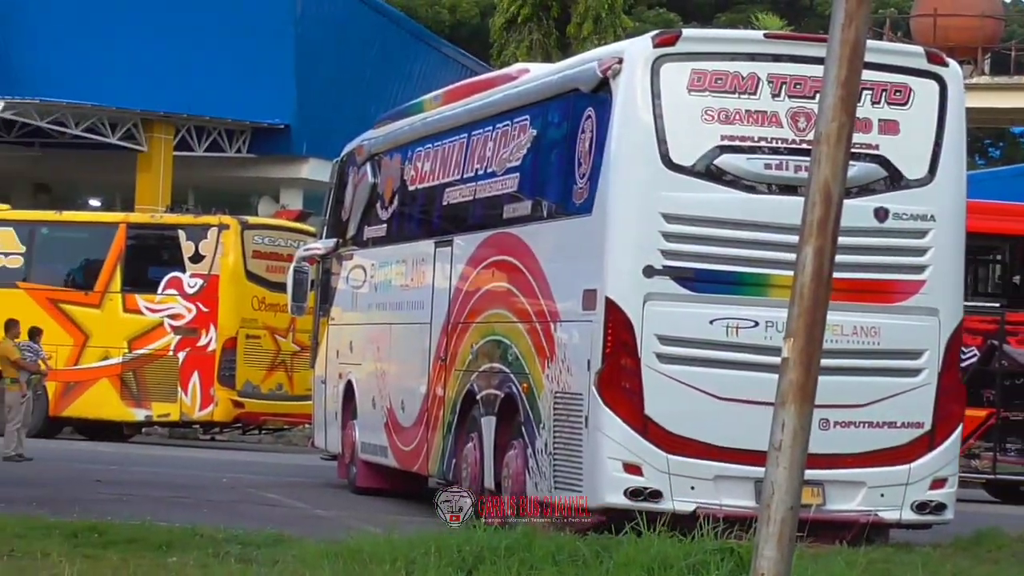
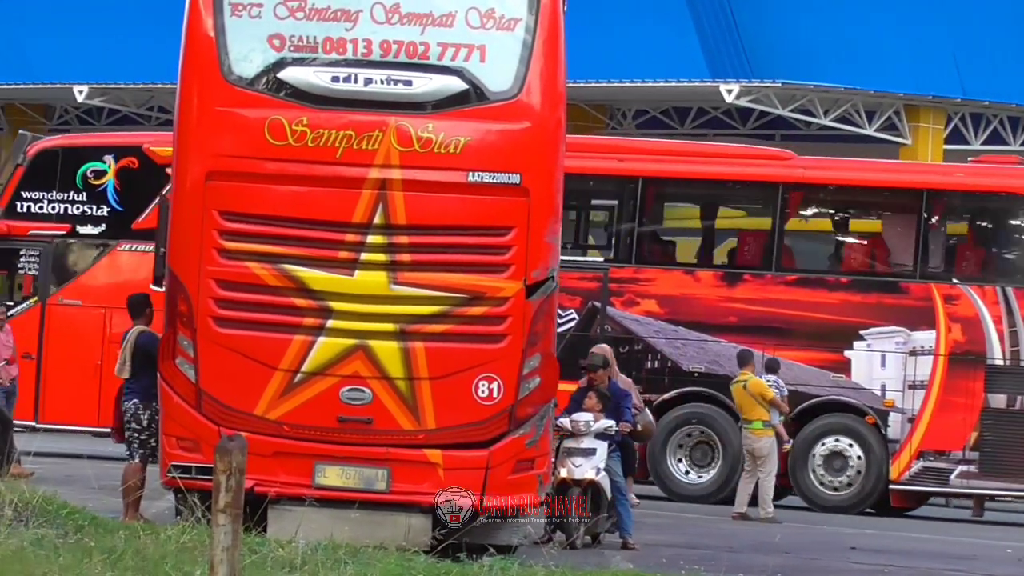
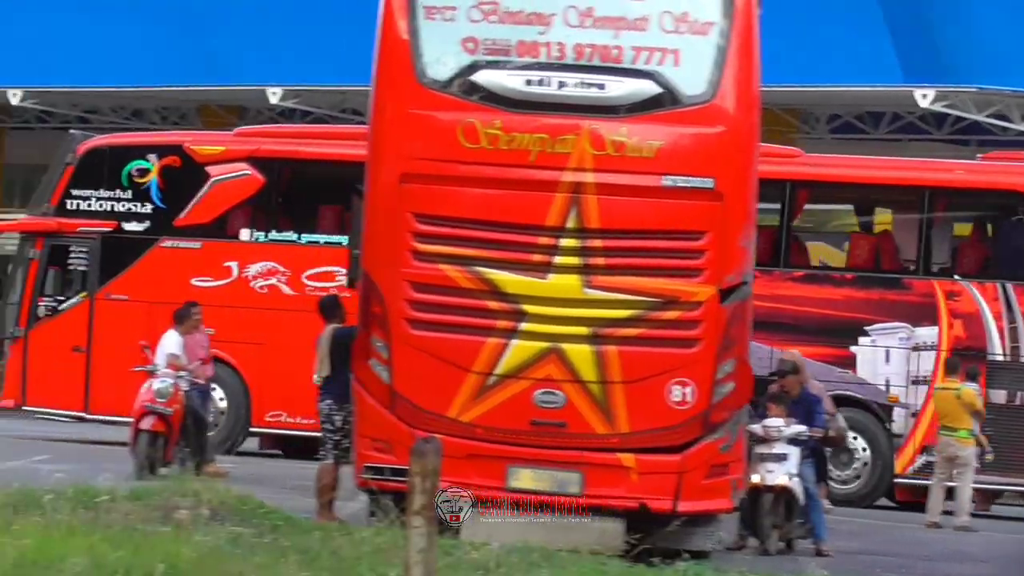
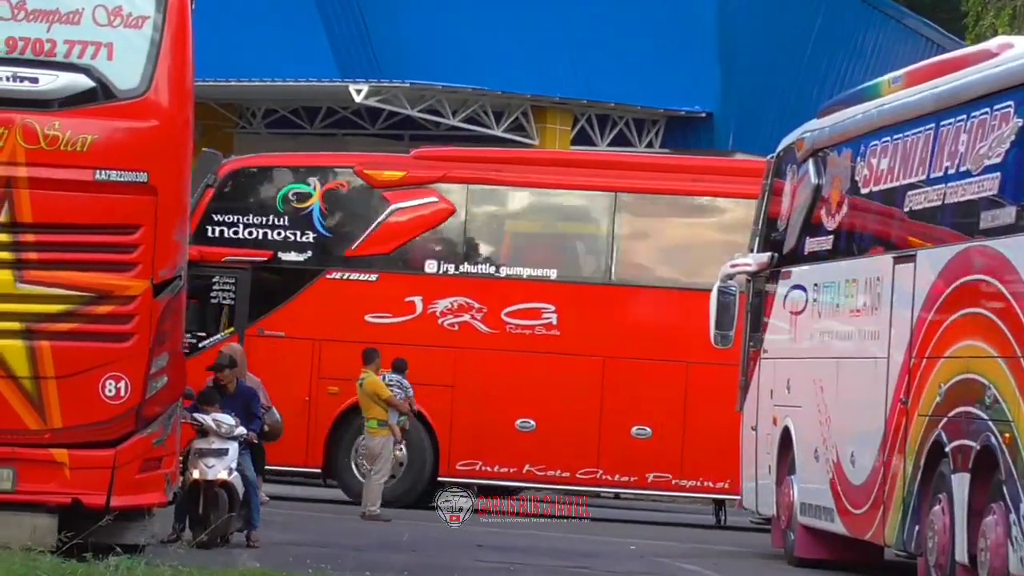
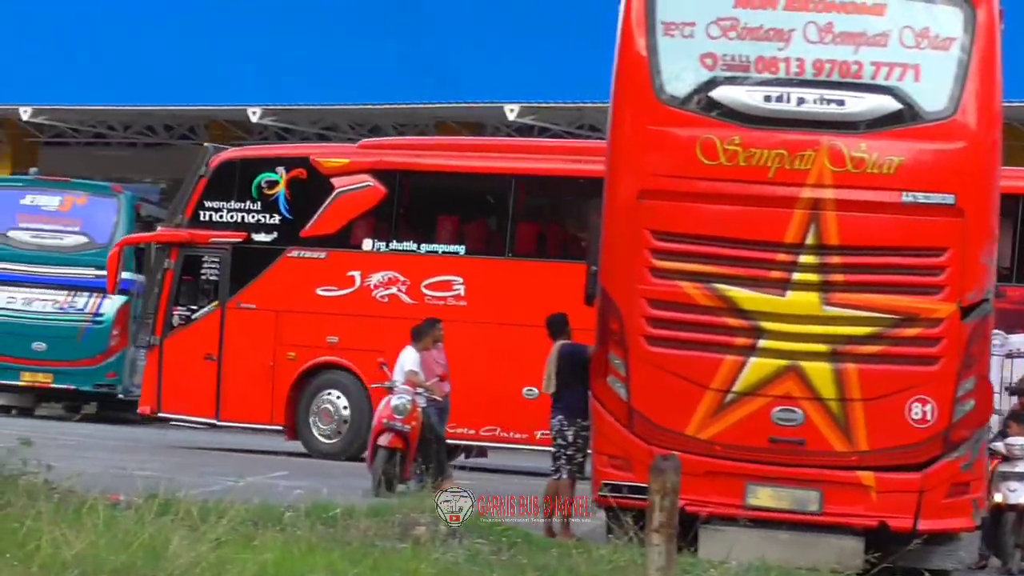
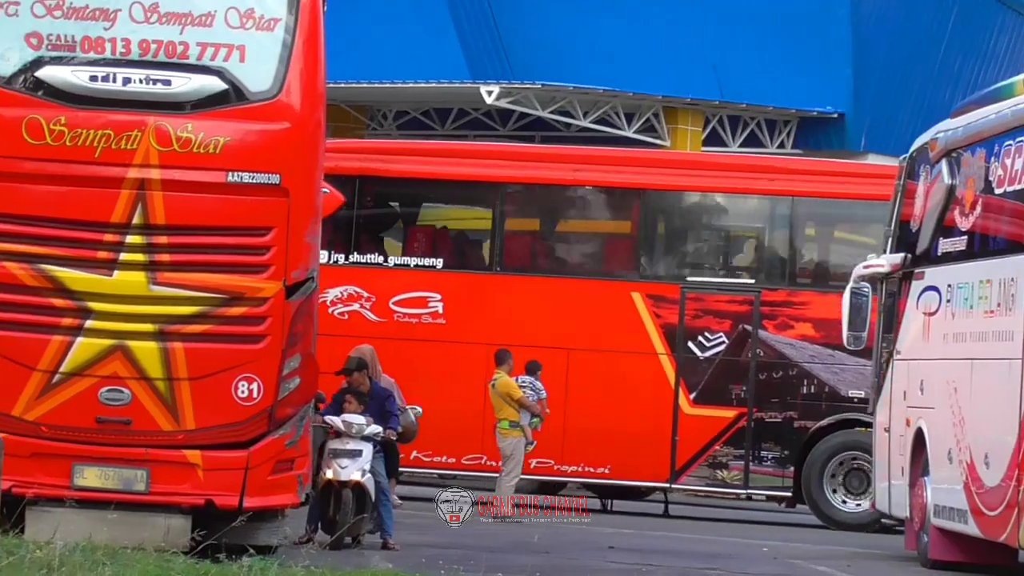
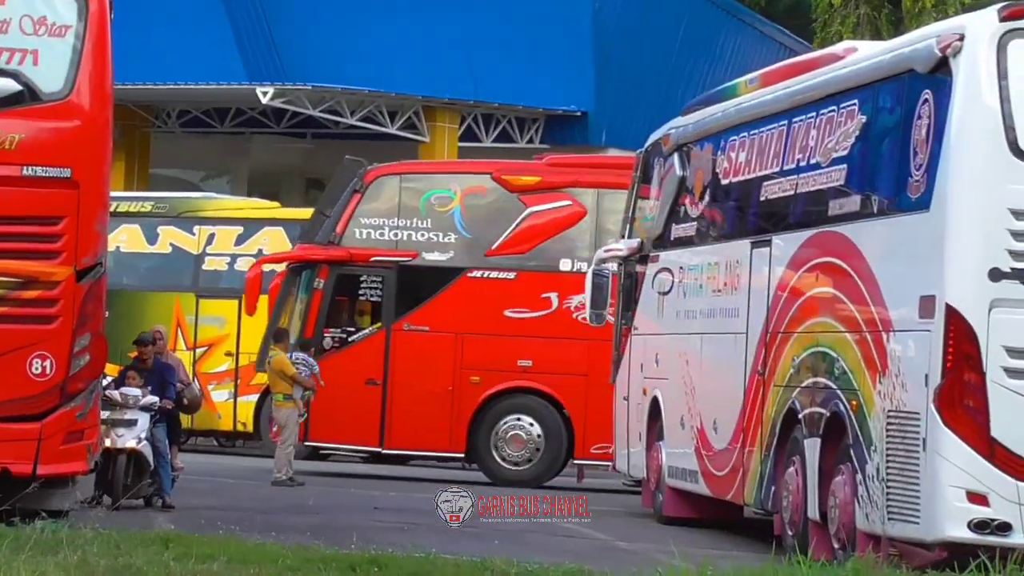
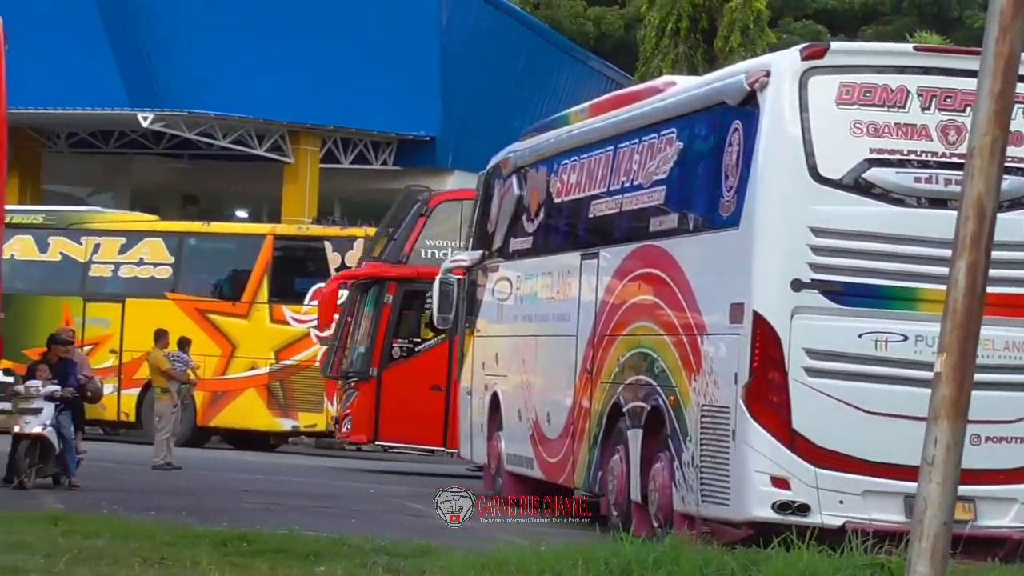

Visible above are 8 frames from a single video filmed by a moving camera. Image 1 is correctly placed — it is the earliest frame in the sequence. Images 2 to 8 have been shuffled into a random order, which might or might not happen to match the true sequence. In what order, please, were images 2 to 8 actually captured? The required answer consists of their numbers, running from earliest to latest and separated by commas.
8, 7, 4, 6, 2, 3, 5
